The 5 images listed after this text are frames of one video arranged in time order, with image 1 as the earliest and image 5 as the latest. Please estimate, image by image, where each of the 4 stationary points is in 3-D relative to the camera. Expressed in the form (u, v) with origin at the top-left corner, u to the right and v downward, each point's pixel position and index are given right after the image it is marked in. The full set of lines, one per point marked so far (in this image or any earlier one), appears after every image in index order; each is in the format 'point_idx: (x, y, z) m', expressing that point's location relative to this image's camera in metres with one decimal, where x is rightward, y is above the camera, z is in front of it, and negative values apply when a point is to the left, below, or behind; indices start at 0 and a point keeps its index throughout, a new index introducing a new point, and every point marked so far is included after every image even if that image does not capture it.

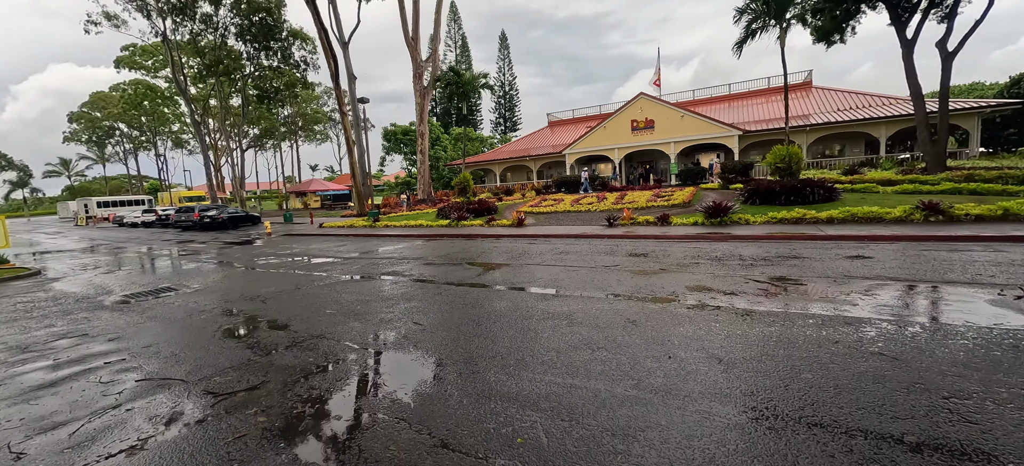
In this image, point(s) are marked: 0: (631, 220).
0: (+3.9, +0.4, +14.4) m
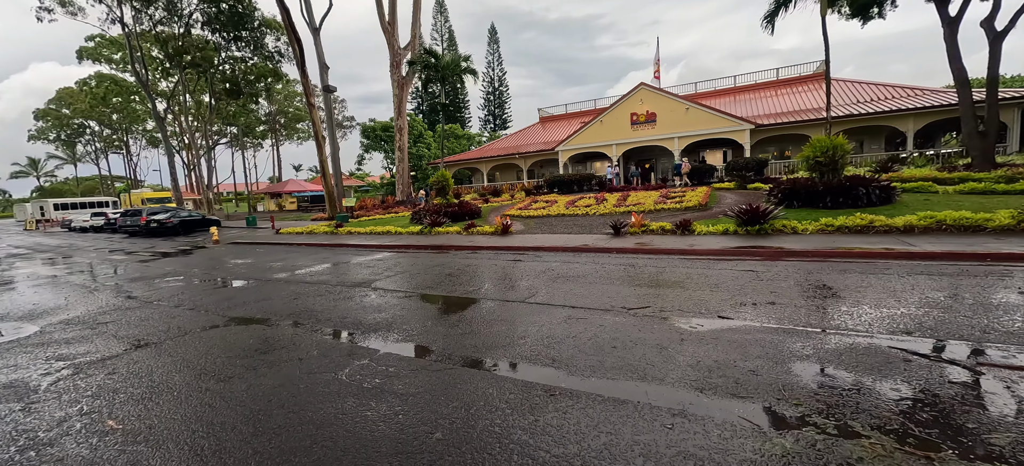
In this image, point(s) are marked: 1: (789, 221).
0: (+3.4, +0.1, +11.6) m
1: (+6.5, +0.3, +10.3) m
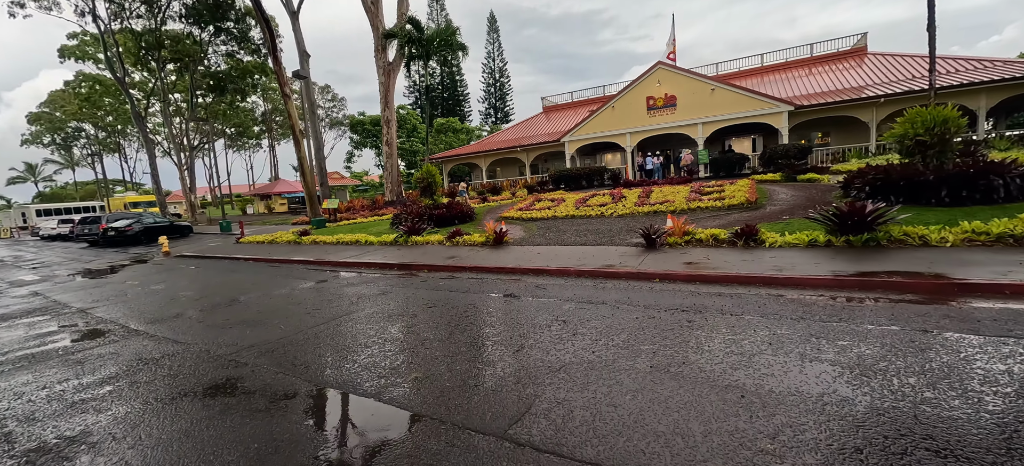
0: (+3.3, -0.1, +8.4) m
1: (+6.3, +0.1, +7.0) m
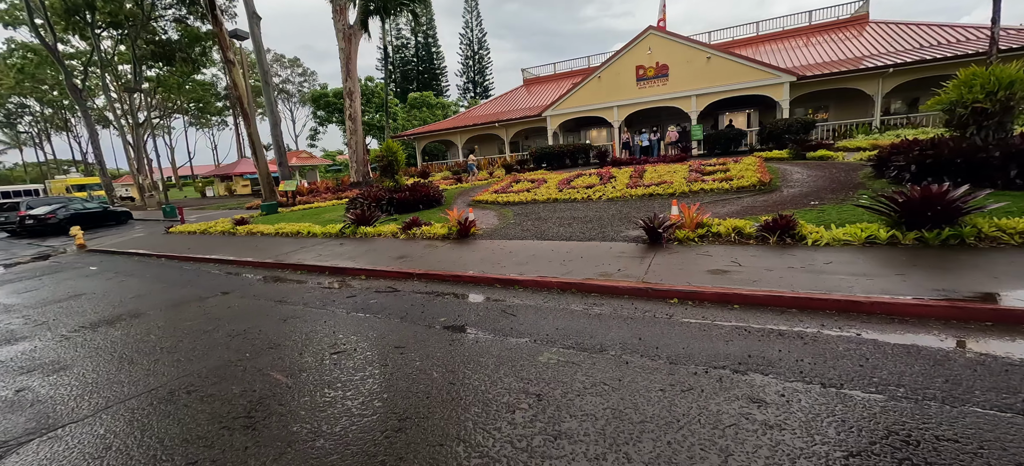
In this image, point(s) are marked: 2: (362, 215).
0: (+2.8, 0.0, +6.5) m
1: (+5.8, +0.2, +5.3) m
2: (-3.6, +0.4, +10.6) m
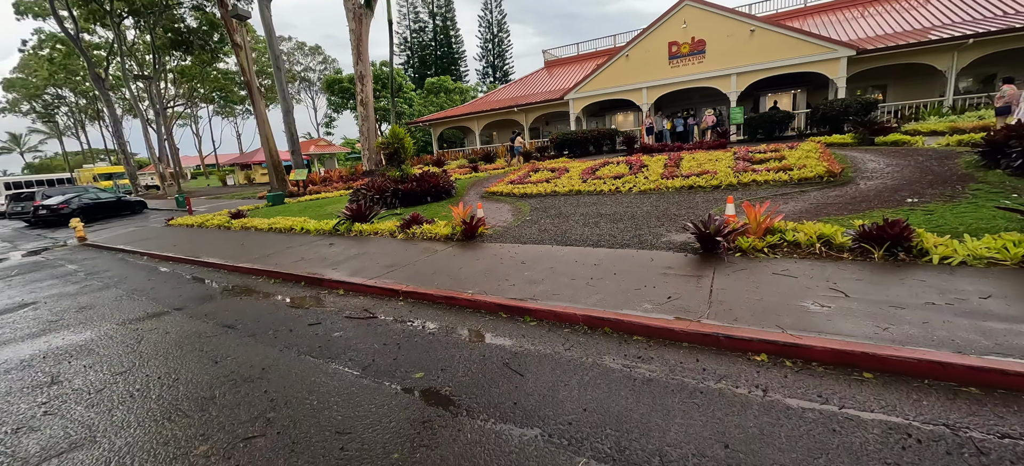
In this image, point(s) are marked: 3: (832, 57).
0: (+2.9, -0.1, +5.0) m
1: (+5.9, 0.0, +3.6) m
2: (-3.2, +0.5, +9.3) m
3: (+12.2, +6.7, +16.9) m
